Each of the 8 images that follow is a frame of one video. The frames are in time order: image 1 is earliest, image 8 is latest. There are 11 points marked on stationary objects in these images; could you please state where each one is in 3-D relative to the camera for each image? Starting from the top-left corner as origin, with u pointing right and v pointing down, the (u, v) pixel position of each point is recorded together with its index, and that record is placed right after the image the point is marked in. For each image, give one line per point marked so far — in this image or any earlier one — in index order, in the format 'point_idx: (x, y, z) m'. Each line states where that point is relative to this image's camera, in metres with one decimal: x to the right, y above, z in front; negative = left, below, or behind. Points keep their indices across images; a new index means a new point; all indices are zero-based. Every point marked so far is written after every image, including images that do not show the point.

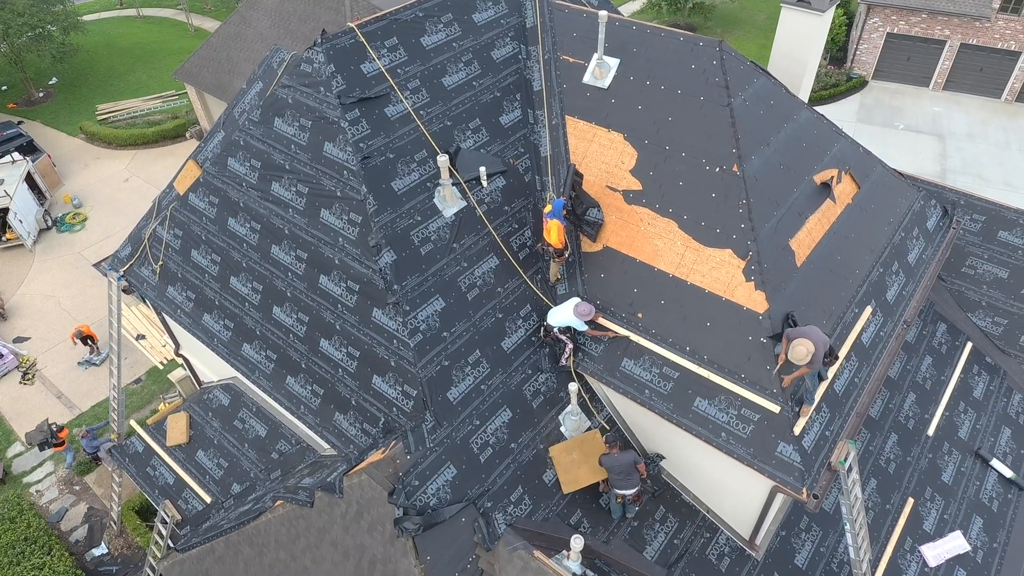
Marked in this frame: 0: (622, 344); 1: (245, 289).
0: (+1.6, -0.8, +9.0) m
1: (-4.2, 0.0, +10.1) m
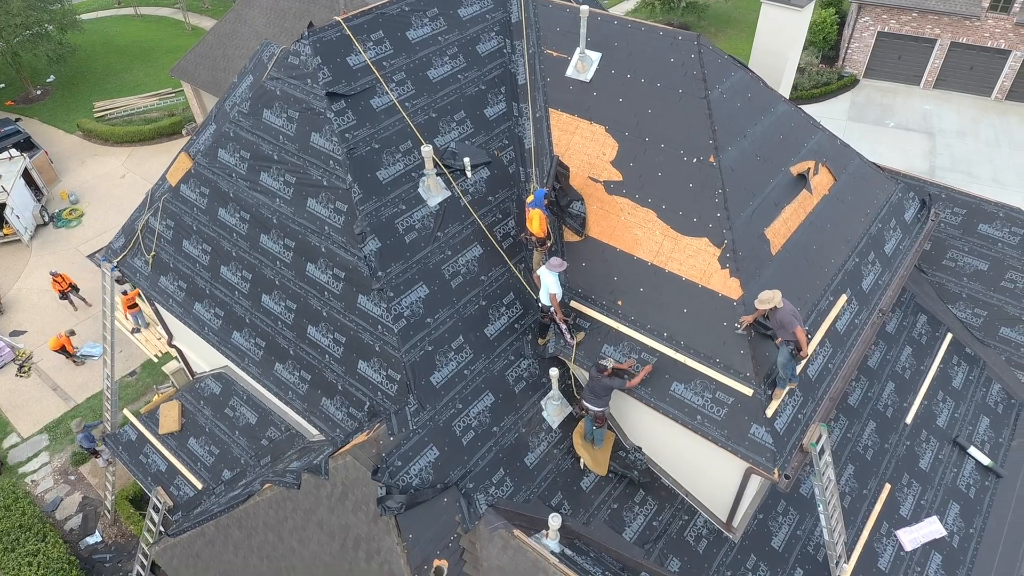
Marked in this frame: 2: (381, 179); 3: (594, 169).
0: (+1.3, -0.6, +9.2) m
1: (-4.5, +0.1, +10.3) m
2: (-1.8, +1.5, +8.8) m
3: (+1.3, +1.8, +9.7) m
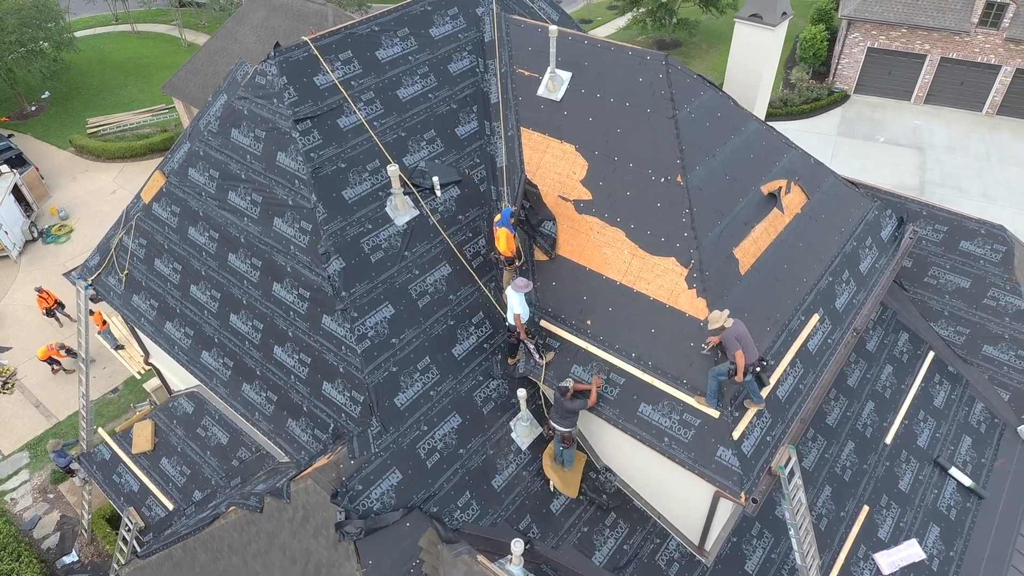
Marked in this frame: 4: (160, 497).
0: (+0.9, -0.9, +9.1) m
1: (-4.9, -0.2, +10.3) m
2: (-2.3, +1.2, +8.8) m
3: (+0.8, +1.5, +9.6) m
4: (-6.4, -3.8, +11.6) m
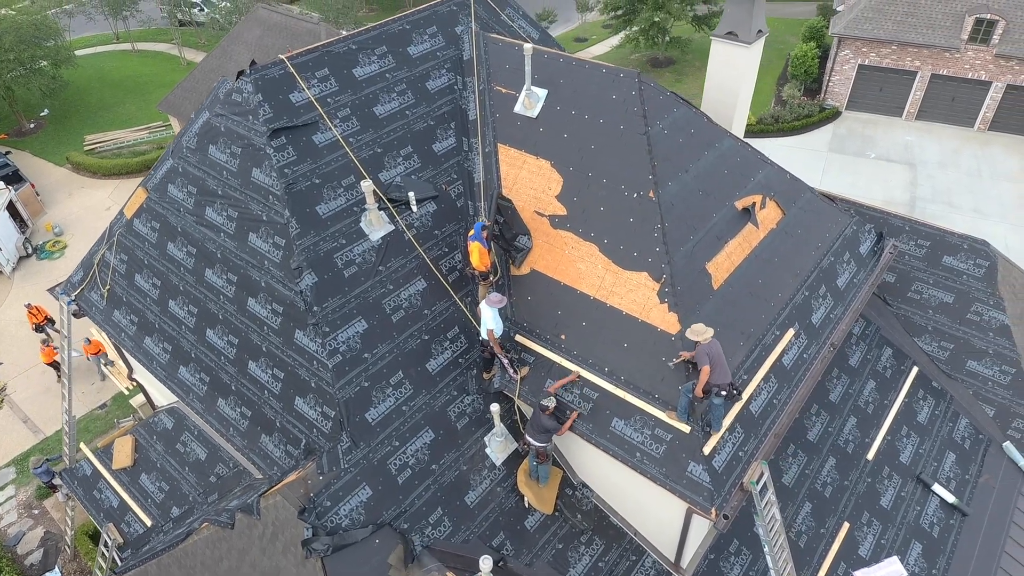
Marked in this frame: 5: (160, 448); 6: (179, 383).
0: (+0.5, -1.1, +9.1) m
1: (-5.3, -0.4, +10.3) m
2: (-2.6, +1.0, +8.8) m
3: (+0.4, +1.3, +9.7) m
4: (-6.7, -4.1, +11.5) m
5: (-6.5, -3.0, +11.9) m
6: (-5.4, -1.5, +10.4) m
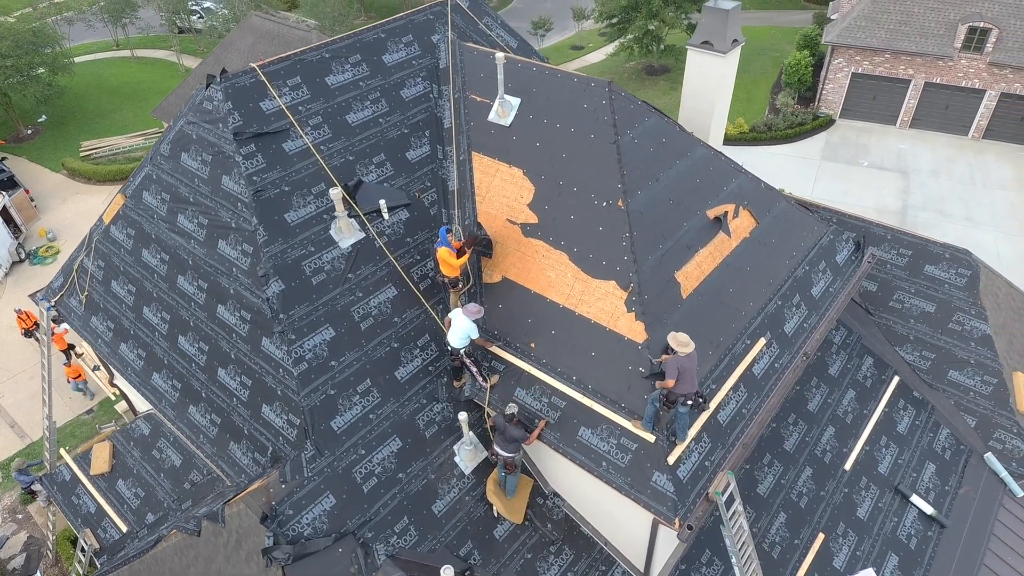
0: (0.0, -1.2, +9.1) m
1: (-5.7, -0.5, +10.3) m
2: (-3.1, +0.9, +8.9) m
3: (0.0, +1.1, +9.7) m
4: (-7.2, -4.2, +11.5) m
5: (-7.0, -3.1, +11.9) m
6: (-5.8, -1.6, +10.4) m
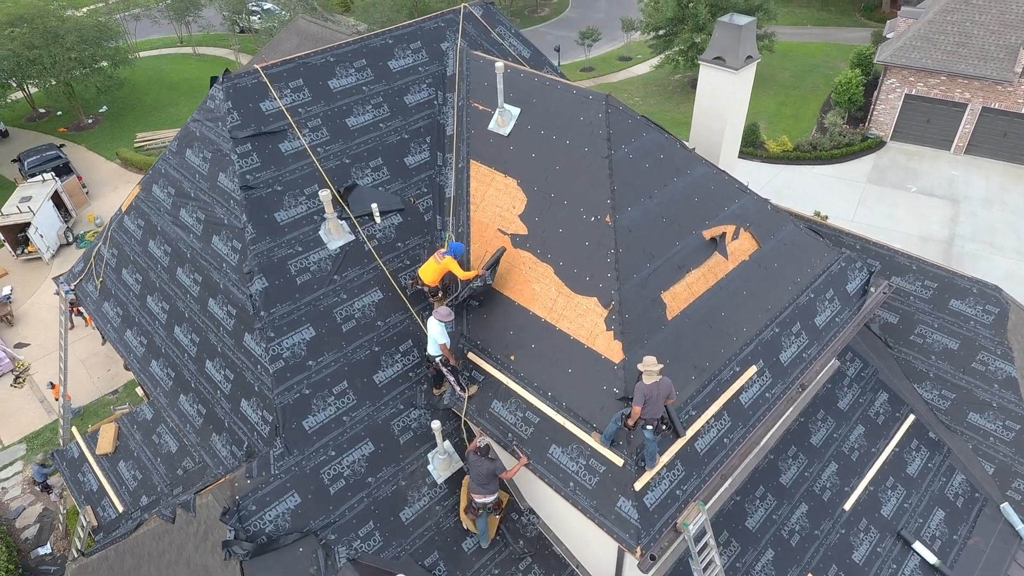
0: (-0.3, -1.4, +9.0) m
1: (-5.9, -0.3, +10.6) m
2: (-3.3, +0.9, +9.0) m
3: (-0.1, +1.0, +9.6) m
4: (-7.4, -3.9, +11.9) m
5: (-7.2, -2.9, +12.3) m
6: (-6.0, -1.5, +10.7) m
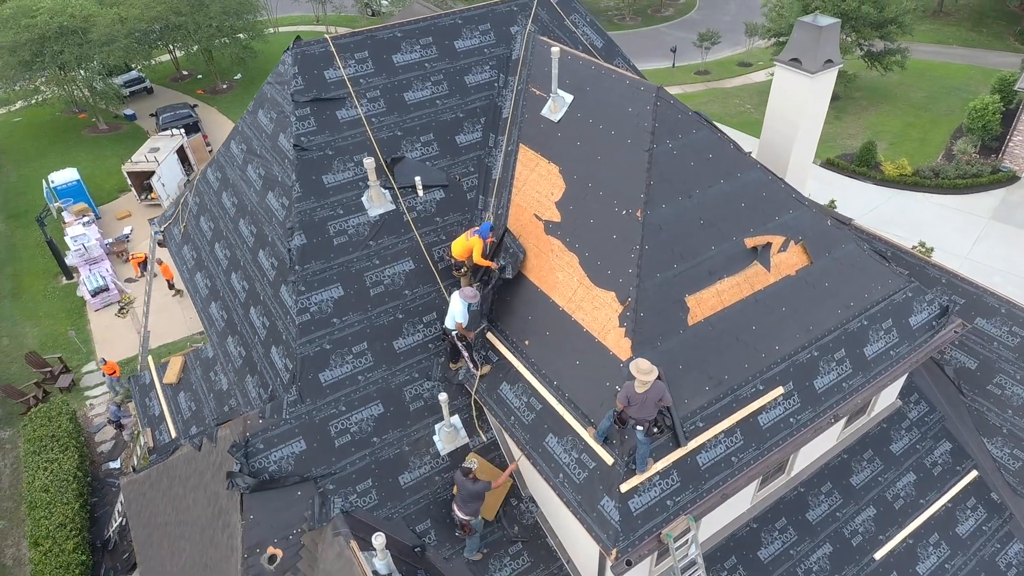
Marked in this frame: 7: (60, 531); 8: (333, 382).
0: (-0.1, -1.1, +9.0) m
1: (-5.2, +0.6, +11.5) m
2: (-2.8, +1.6, +9.5) m
3: (+0.4, +1.2, +9.6) m
4: (-7.0, -2.8, +13.0) m
5: (-6.5, -1.8, +13.4) m
6: (-5.5, -0.5, +11.6) m
7: (-9.3, -5.0, +13.2) m
8: (-2.5, -1.3, +9.0) m
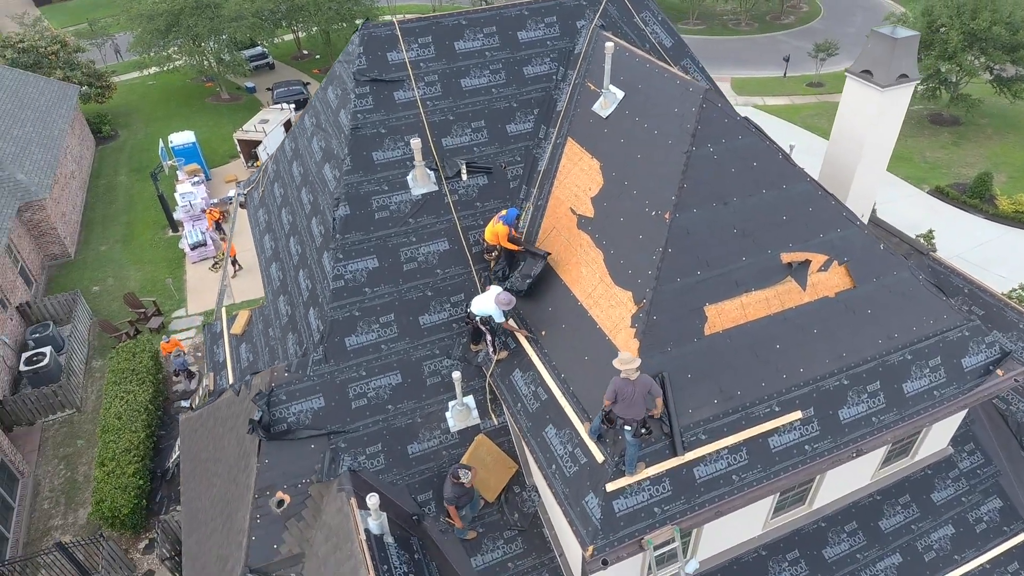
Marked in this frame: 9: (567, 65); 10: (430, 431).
0: (+0.1, -1.0, +9.2) m
1: (-4.4, +1.3, +12.3) m
2: (-2.1, +2.0, +9.9) m
3: (+1.0, +1.3, +9.6) m
4: (-6.3, -1.9, +14.1) m
5: (-5.7, -0.9, +14.4) m
6: (-4.8, +0.3, +12.5) m
7: (-8.8, -3.8, +14.6) m
8: (-2.3, -0.9, +9.4) m
9: (+1.0, +3.8, +11.1) m
10: (-1.2, -2.1, +9.4) m
